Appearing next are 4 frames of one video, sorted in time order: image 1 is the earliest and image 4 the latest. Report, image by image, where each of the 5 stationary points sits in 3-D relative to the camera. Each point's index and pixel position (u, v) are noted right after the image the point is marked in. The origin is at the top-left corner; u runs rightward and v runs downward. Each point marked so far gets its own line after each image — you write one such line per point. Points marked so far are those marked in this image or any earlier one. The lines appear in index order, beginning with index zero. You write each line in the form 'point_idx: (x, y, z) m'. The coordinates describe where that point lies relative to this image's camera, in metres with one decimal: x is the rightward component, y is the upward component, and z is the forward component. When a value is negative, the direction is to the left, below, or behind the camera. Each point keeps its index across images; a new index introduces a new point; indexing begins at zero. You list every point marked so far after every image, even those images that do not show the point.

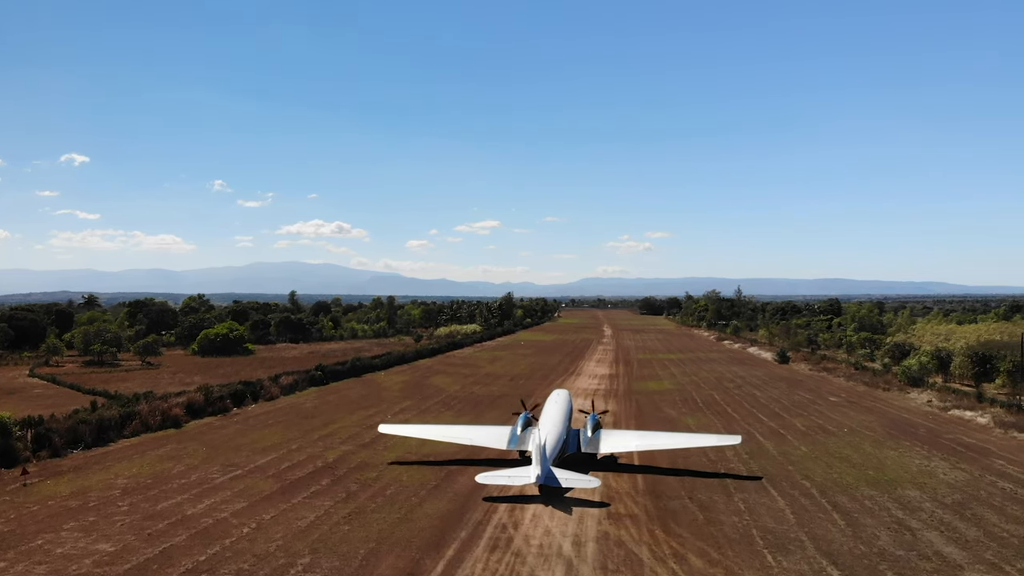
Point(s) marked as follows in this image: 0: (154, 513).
0: (-9.9, -6.2, +15.1) m
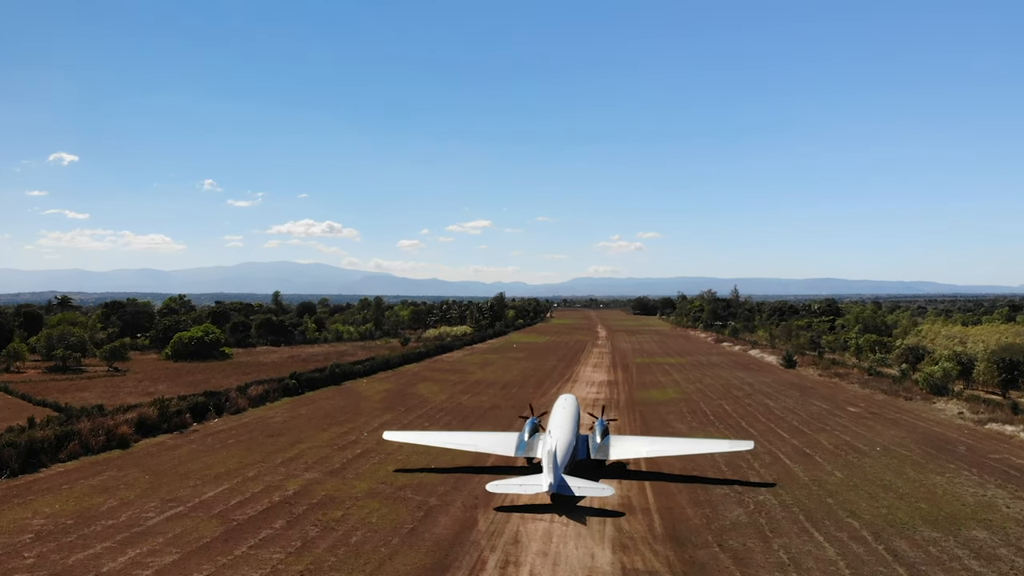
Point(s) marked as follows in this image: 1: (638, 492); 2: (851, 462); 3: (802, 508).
0: (-10.1, -6.3, +12.2) m
1: (+3.7, -6.0, +16.0) m
2: (+11.8, -6.1, +19.0) m
3: (+8.0, -6.0, +14.9) m
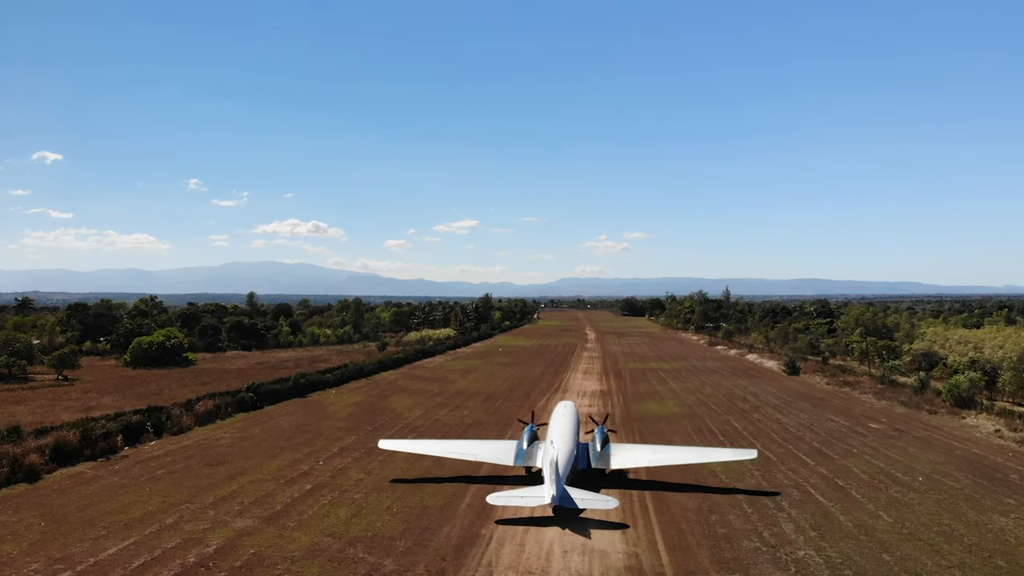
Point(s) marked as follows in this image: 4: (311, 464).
0: (-10.5, -6.4, +8.8) m
1: (+3.2, -6.1, +12.9) m
2: (+11.3, -6.2, +16.0) m
3: (+7.5, -6.1, +11.9) m
4: (-7.1, -6.2, +19.1) m
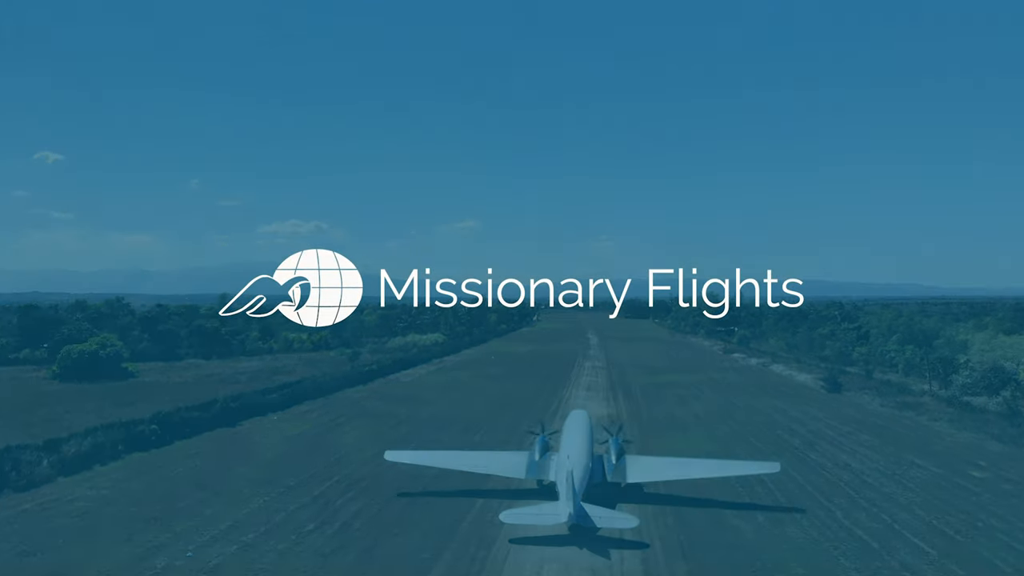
0: (-11.2, -6.4, +2.2) m
1: (+2.4, -6.1, +6.2) m
2: (+10.5, -6.2, +9.4) m
3: (+6.7, -6.2, +5.3) m
4: (-7.9, -6.2, +12.5) m
